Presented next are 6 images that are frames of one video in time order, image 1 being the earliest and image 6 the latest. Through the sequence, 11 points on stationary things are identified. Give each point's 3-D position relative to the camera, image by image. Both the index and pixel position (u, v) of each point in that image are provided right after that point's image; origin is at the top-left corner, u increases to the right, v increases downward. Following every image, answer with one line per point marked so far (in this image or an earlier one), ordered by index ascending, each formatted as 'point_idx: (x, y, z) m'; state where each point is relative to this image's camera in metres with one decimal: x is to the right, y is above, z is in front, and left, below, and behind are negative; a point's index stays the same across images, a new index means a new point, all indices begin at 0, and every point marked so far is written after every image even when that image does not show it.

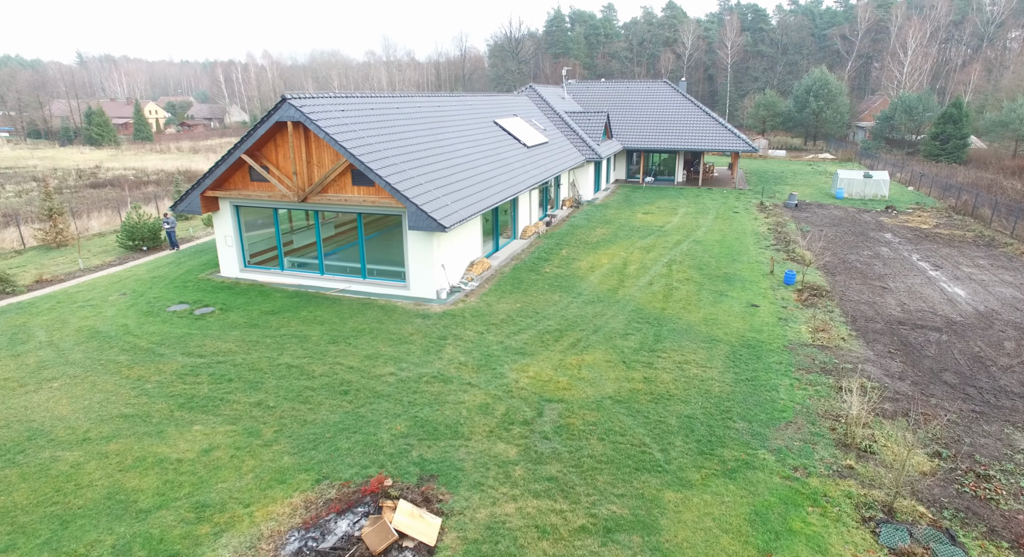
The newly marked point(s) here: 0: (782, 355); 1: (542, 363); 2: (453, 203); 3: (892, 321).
0: (+5.5, -1.6, +12.3) m
1: (+0.6, -1.7, +12.1) m
2: (-1.5, +1.9, +15.6) m
3: (+8.9, -1.0, +14.1) m
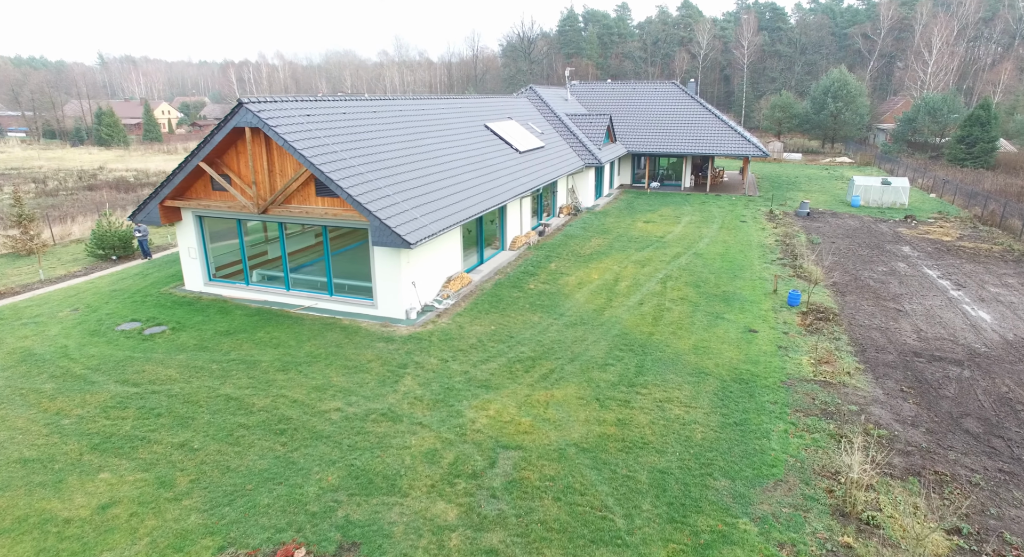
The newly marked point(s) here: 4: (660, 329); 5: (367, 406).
0: (+4.8, -2.1, +10.9) m
1: (-0.1, -2.2, +10.8) m
2: (-2.1, +1.4, +14.4) m
3: (+8.2, -1.6, +12.6) m
4: (+3.4, -1.2, +13.9) m
5: (-2.6, -2.2, +10.7) m
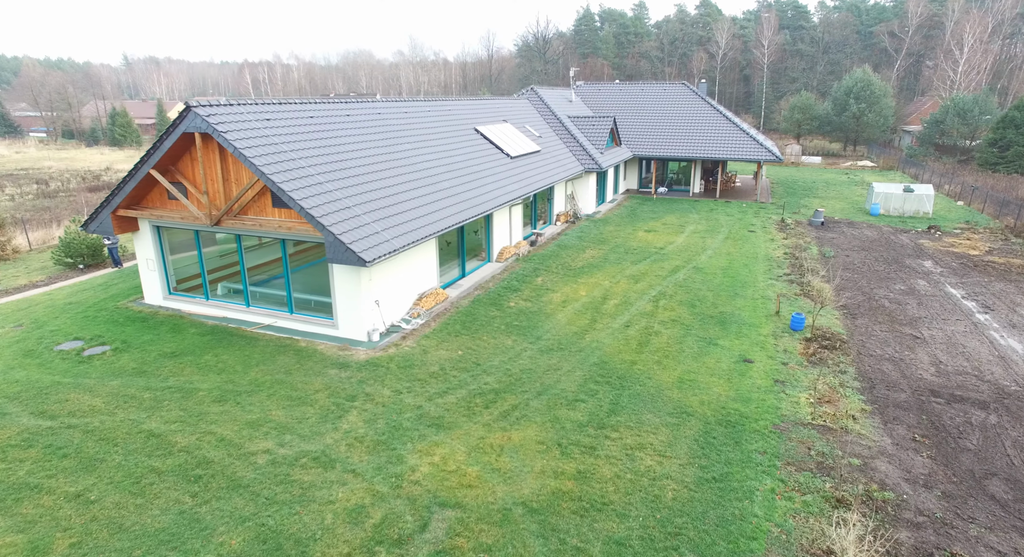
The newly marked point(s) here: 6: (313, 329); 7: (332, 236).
0: (+4.0, -2.6, +9.5) m
1: (-0.9, -2.6, +9.6) m
2: (-2.7, +1.0, +13.2) m
3: (+7.5, -2.1, +11.1) m
4: (+2.7, -1.6, +12.6) m
5: (-3.3, -2.6, +9.5) m
6: (-4.5, -1.2, +13.8) m
7: (-3.6, +0.8, +12.0) m
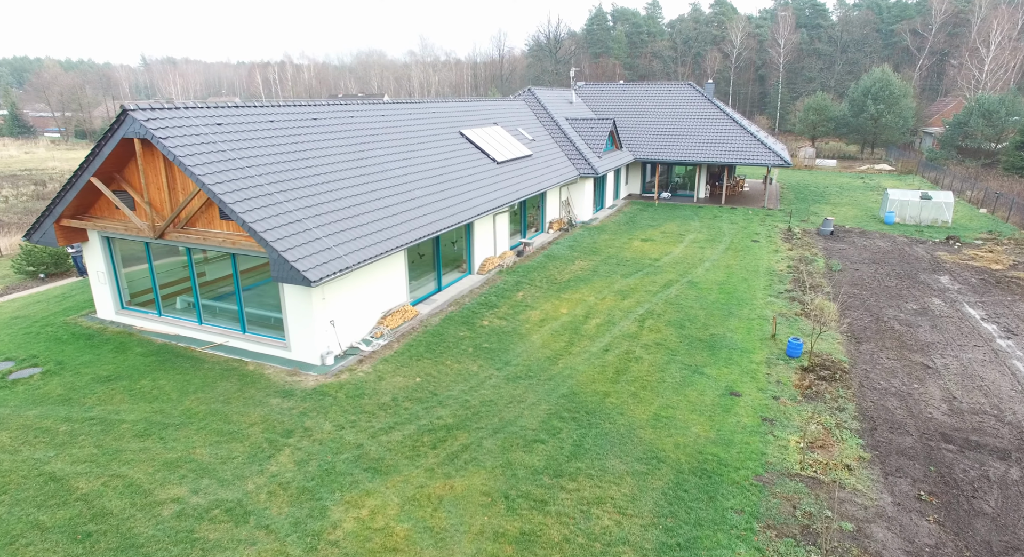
0: (+3.2, -3.0, +8.3) m
1: (-1.7, -3.0, +8.5) m
2: (-3.4, +0.7, +12.1) m
3: (+6.8, -2.5, +9.8) m
4: (+2.0, -2.0, +11.3) m
5: (-4.1, -3.0, +8.5) m
6: (-5.2, -1.5, +12.8) m
7: (-4.3, +0.5, +10.9) m
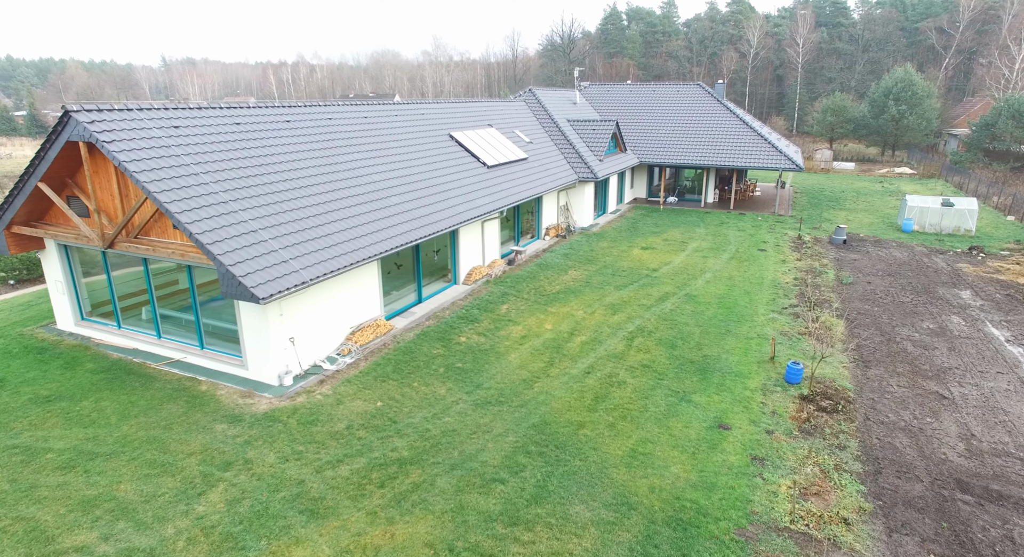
0: (+2.5, -3.3, +7.2) m
1: (-2.4, -3.3, +7.5) m
2: (-3.9, +0.4, +11.3) m
3: (+6.1, -2.9, +8.6) m
4: (+1.4, -2.4, +10.3) m
5: (-4.8, -3.3, +7.6) m
6: (-5.7, -1.8, +12.0) m
7: (-4.8, +0.2, +10.1) m
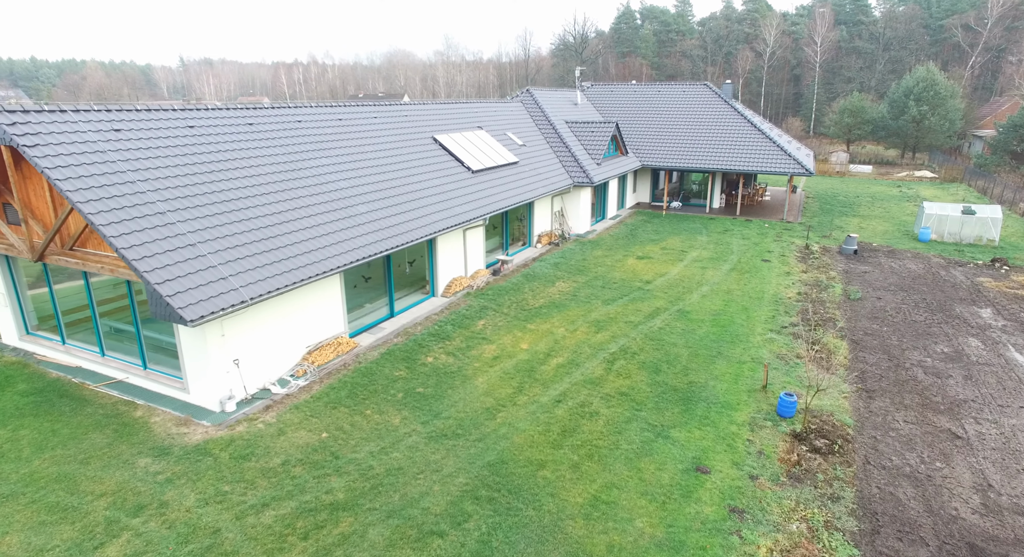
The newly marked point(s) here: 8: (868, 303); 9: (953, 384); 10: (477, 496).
0: (+1.8, -3.7, +6.1) m
1: (-3.1, -3.6, +6.6) m
2: (-4.6, +0.1, +10.3) m
3: (+5.4, -3.2, +7.4) m
4: (+0.7, -2.7, +9.2) m
5: (-5.6, -3.6, +6.7) m
6: (-6.4, -2.1, +11.1) m
7: (-5.5, -0.1, +9.2) m
8: (+9.2, -0.6, +15.6) m
9: (+8.4, -2.0, +11.5) m
10: (-0.5, -3.0, +8.3) m
